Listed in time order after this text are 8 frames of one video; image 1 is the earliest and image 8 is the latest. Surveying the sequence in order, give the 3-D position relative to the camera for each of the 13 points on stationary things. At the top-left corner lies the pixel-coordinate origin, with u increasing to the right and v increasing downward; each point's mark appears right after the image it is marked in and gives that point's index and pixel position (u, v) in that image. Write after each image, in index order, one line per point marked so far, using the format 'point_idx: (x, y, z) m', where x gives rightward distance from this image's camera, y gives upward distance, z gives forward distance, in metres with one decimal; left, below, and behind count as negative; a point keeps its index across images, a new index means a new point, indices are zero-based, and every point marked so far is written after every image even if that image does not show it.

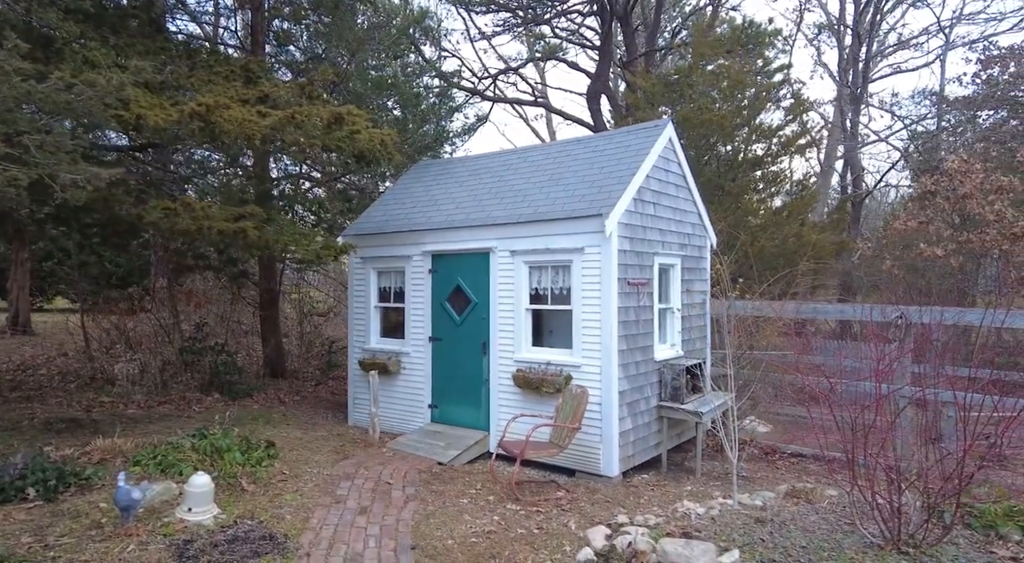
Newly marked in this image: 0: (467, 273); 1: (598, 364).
0: (-0.6, +0.1, +8.5) m
1: (+0.9, -0.9, +7.4) m
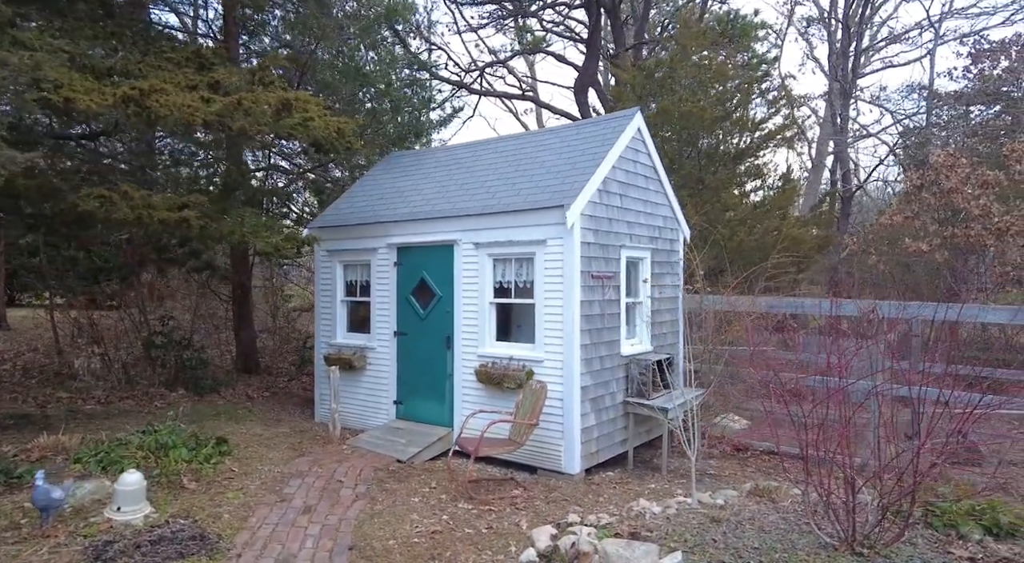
0: (-1.0, +0.2, +8.4) m
1: (+0.5, -0.8, +7.2) m
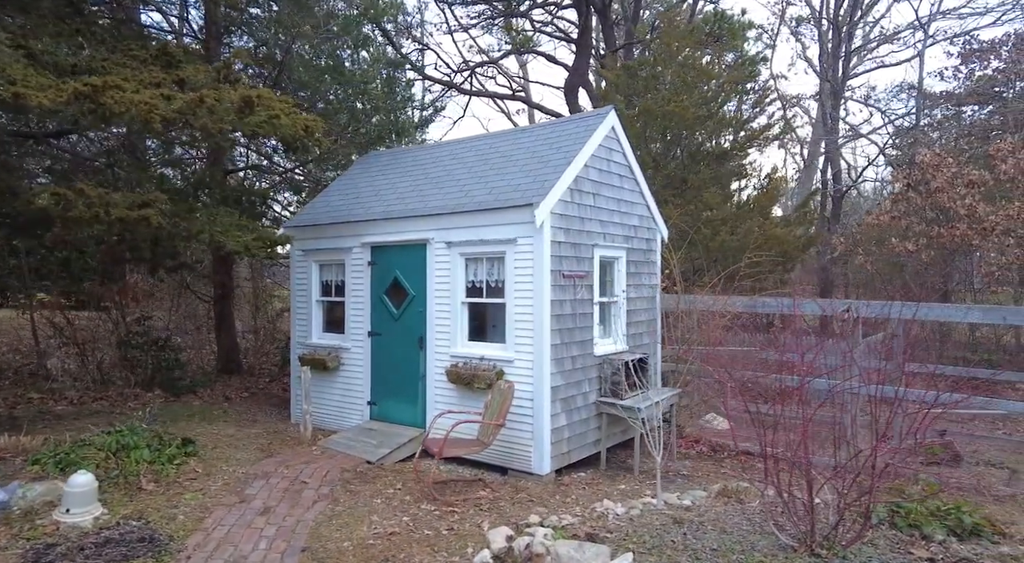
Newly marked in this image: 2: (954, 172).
0: (-1.3, +0.2, +8.3) m
1: (+0.2, -0.8, +7.2) m
2: (+8.7, +2.1, +13.5) m
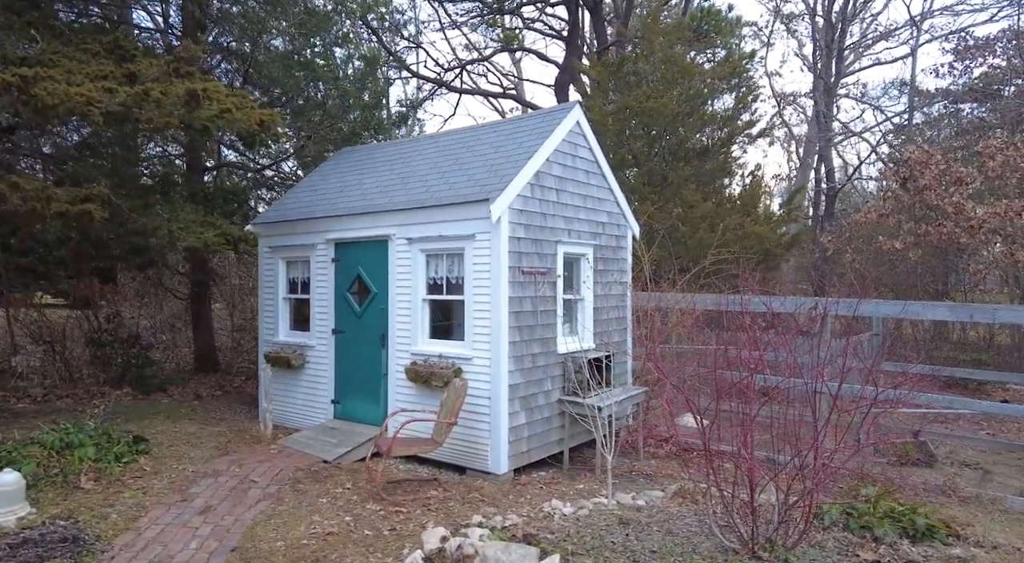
0: (-1.7, +0.2, +8.2) m
1: (-0.3, -0.8, +7.1) m
2: (+8.3, +2.2, +13.3) m
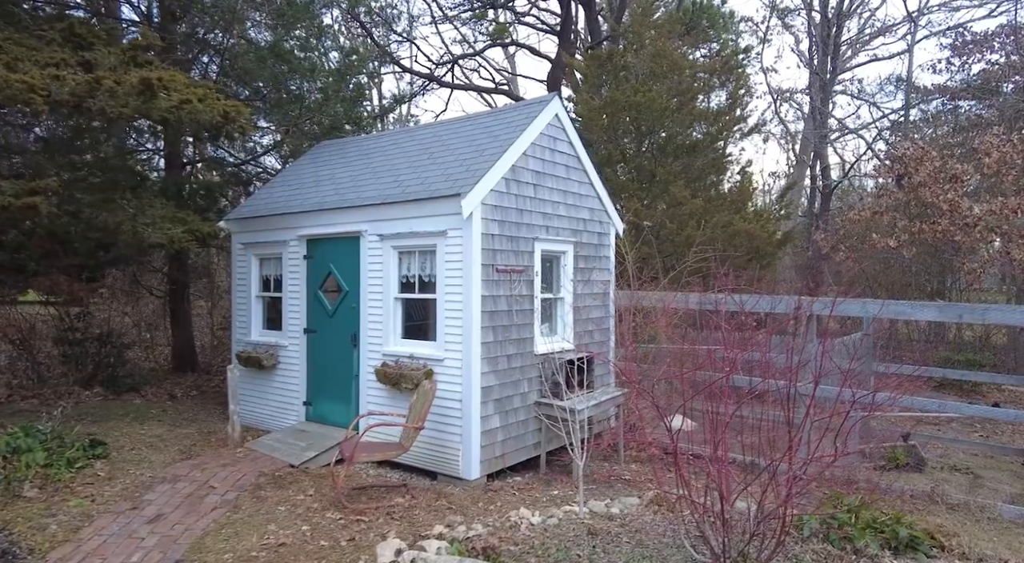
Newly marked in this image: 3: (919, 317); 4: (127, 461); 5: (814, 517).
0: (-2.0, +0.3, +7.9) m
1: (-0.5, -0.8, +6.8) m
2: (+8.0, +2.2, +13.0) m
3: (+4.2, -0.4, +7.1) m
4: (-3.7, -1.7, +6.7) m
5: (+2.4, -1.9, +5.5) m
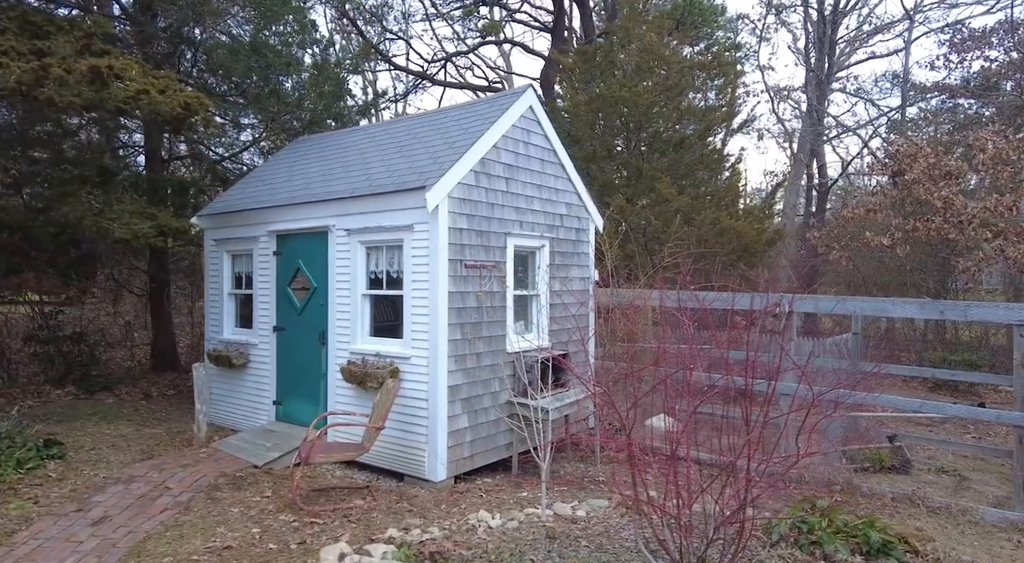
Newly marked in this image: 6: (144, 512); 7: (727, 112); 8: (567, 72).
0: (-2.3, +0.3, +7.7) m
1: (-0.8, -0.7, +6.6) m
2: (+7.8, +2.2, +12.8) m
3: (+3.9, -0.3, +6.9) m
4: (-4.0, -1.7, +6.5) m
5: (+2.1, -1.8, +5.2) m
6: (-2.9, -1.8, +5.4) m
7: (+4.0, +3.2, +12.8) m
8: (+1.1, +4.1, +13.6) m
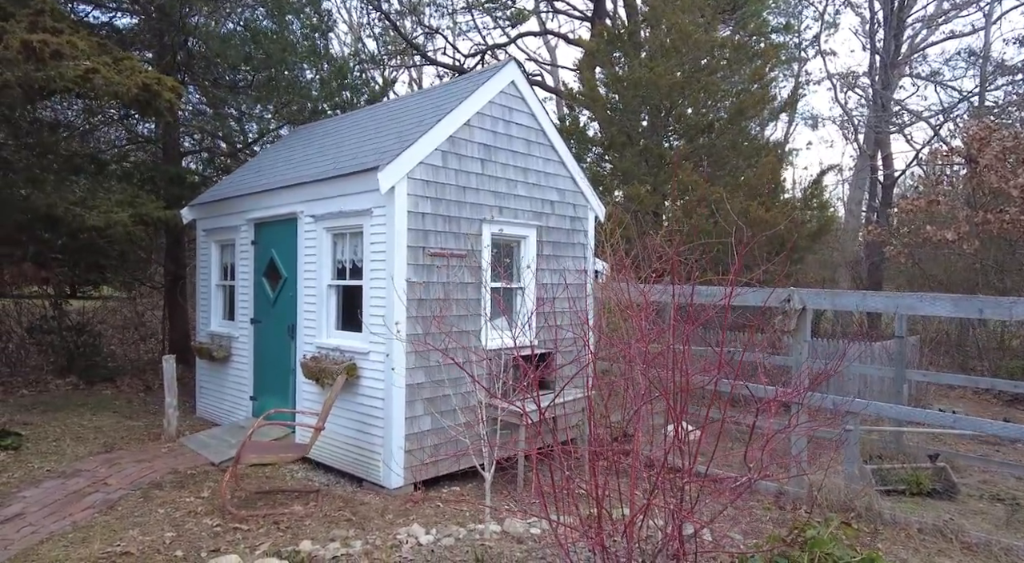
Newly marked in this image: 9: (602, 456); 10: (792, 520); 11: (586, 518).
0: (-2.5, +0.4, +7.4) m
1: (-1.2, -0.6, +6.1) m
2: (+8.1, +2.2, +11.4) m
3: (+3.6, -0.3, +5.9) m
4: (-4.4, -1.6, +6.3) m
5: (+1.6, -1.7, +4.4) m
6: (-3.3, -1.7, +5.1) m
7: (+4.3, +3.2, +11.8) m
8: (+1.5, +4.2, +12.9) m
9: (+0.6, -1.1, +4.3) m
10: (+2.3, -2.0, +5.7) m
11: (+0.5, -1.5, +4.3) m
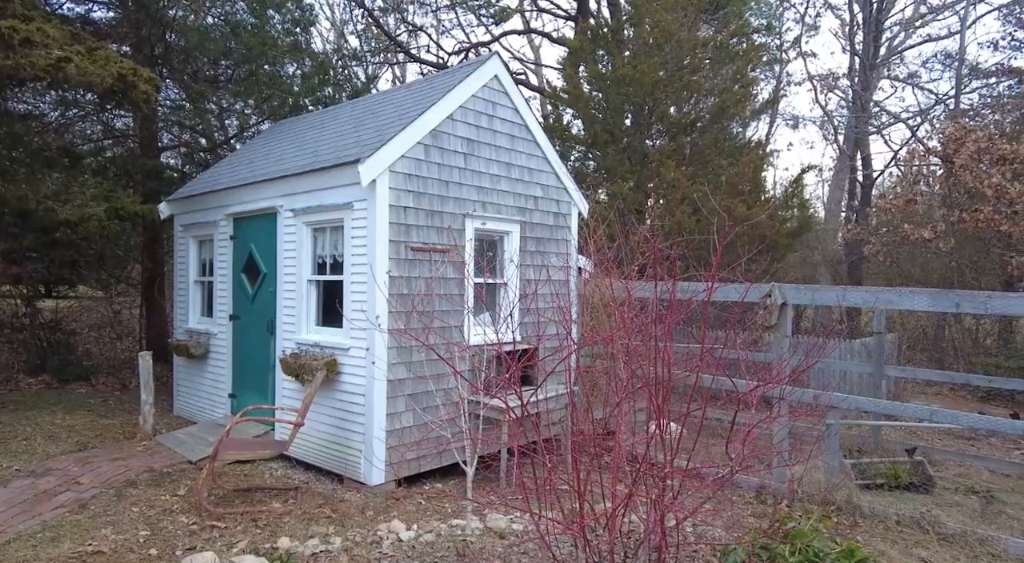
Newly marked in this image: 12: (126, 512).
0: (-2.7, +0.4, +7.3) m
1: (-1.3, -0.6, +6.0) m
2: (+7.8, +2.3, +11.5) m
3: (+3.4, -0.2, +5.9) m
4: (-4.5, -1.5, +6.2) m
5: (+1.5, -1.7, +4.4) m
6: (-3.4, -1.6, +5.0) m
7: (+4.0, +3.2, +11.8) m
8: (+1.2, +4.2, +12.9) m
9: (+0.5, -1.0, +4.3) m
10: (+2.2, -1.9, +5.8) m
11: (+0.4, -1.4, +4.3) m
12: (-2.8, -1.7, +5.0) m
